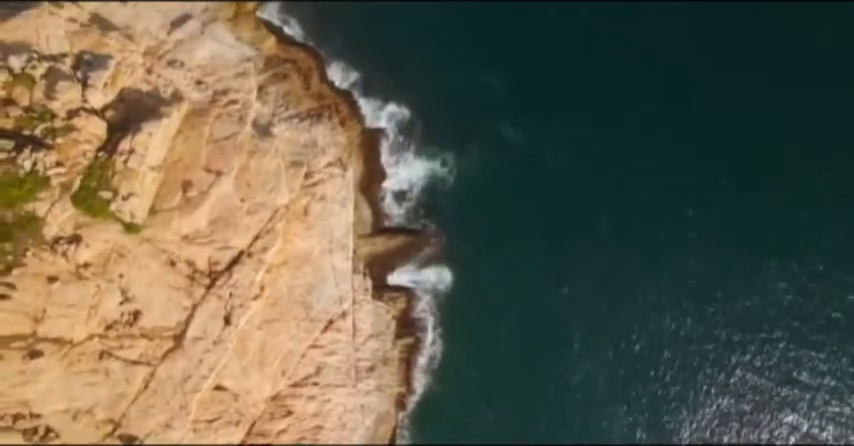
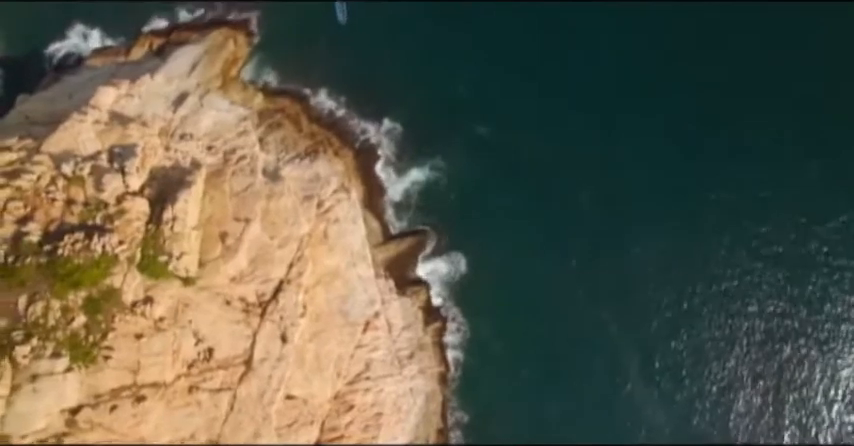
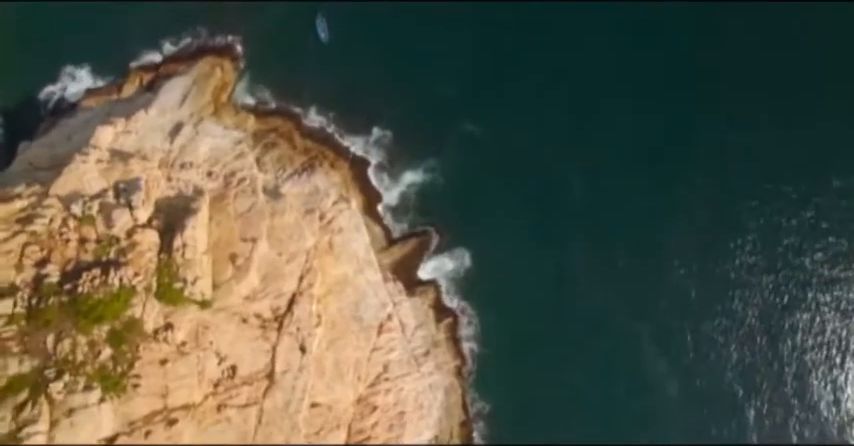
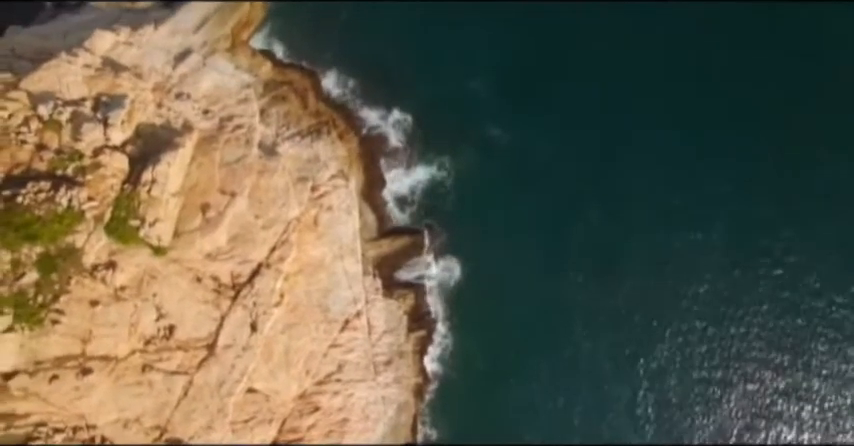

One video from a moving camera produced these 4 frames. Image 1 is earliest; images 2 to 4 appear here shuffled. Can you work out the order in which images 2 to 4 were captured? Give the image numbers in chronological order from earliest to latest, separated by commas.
4, 2, 3
